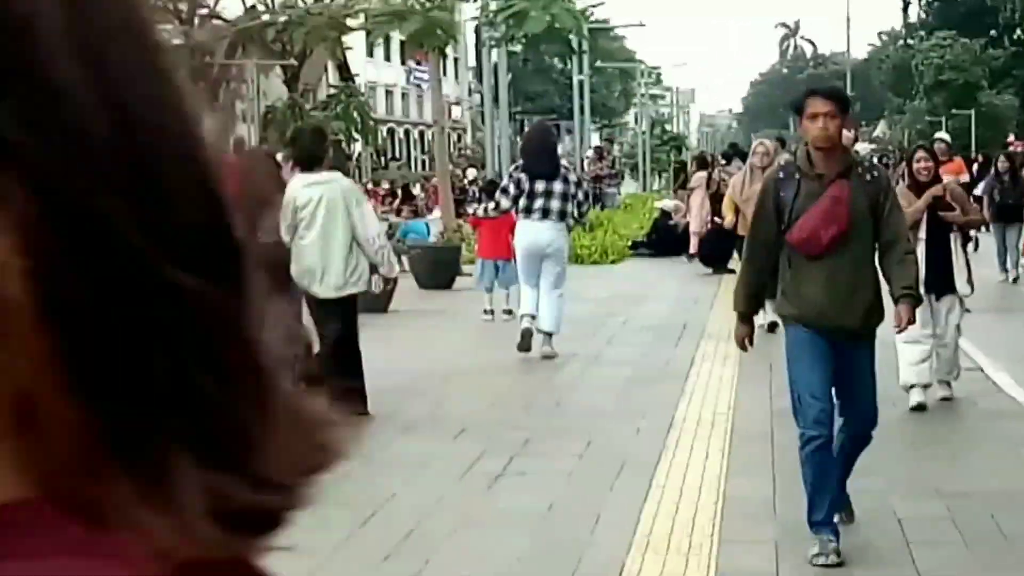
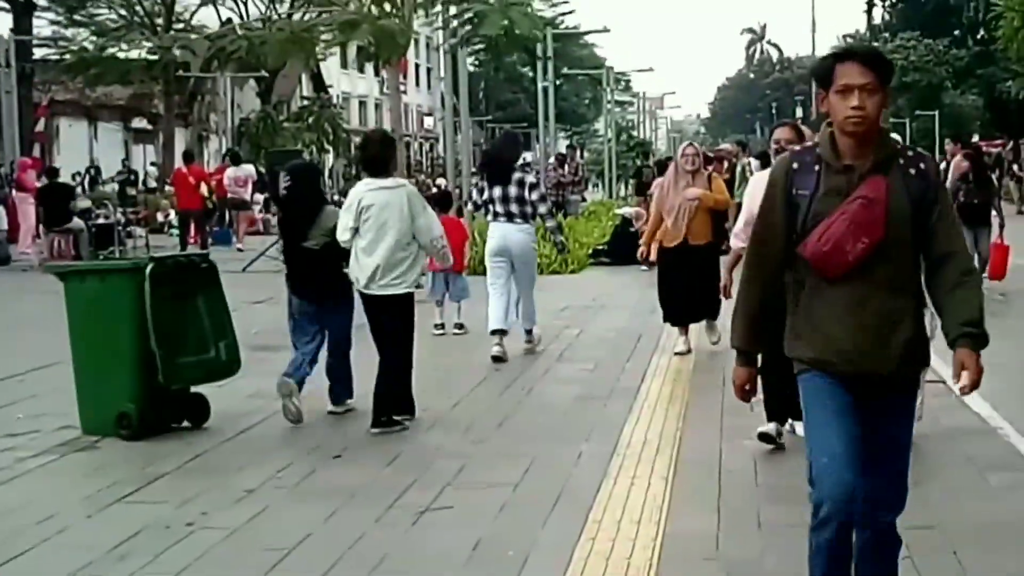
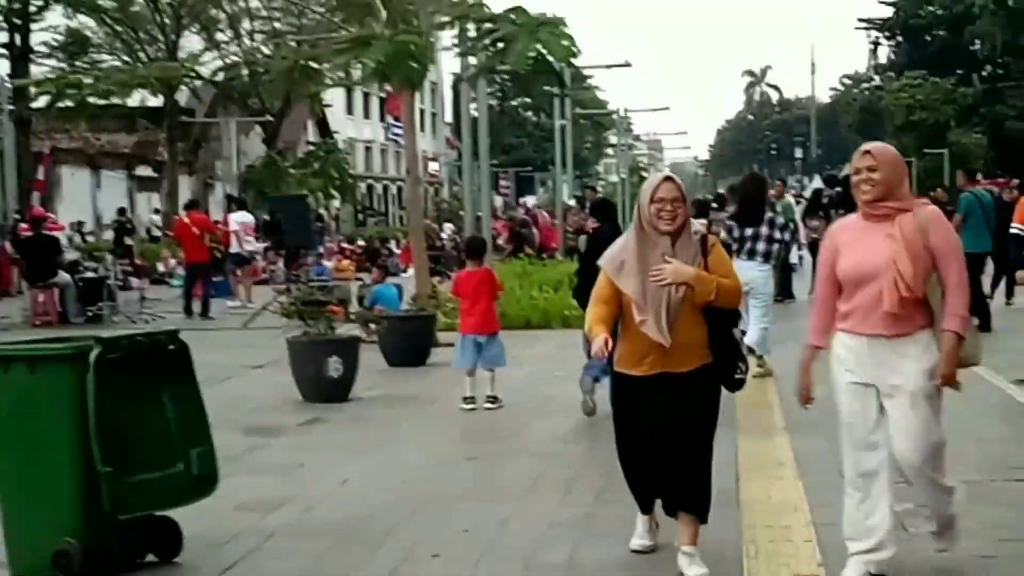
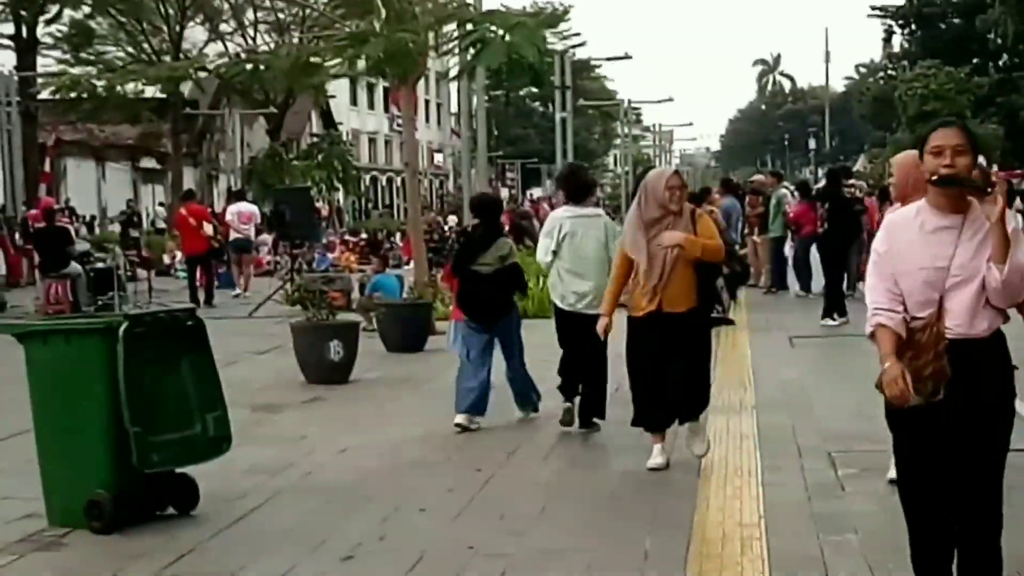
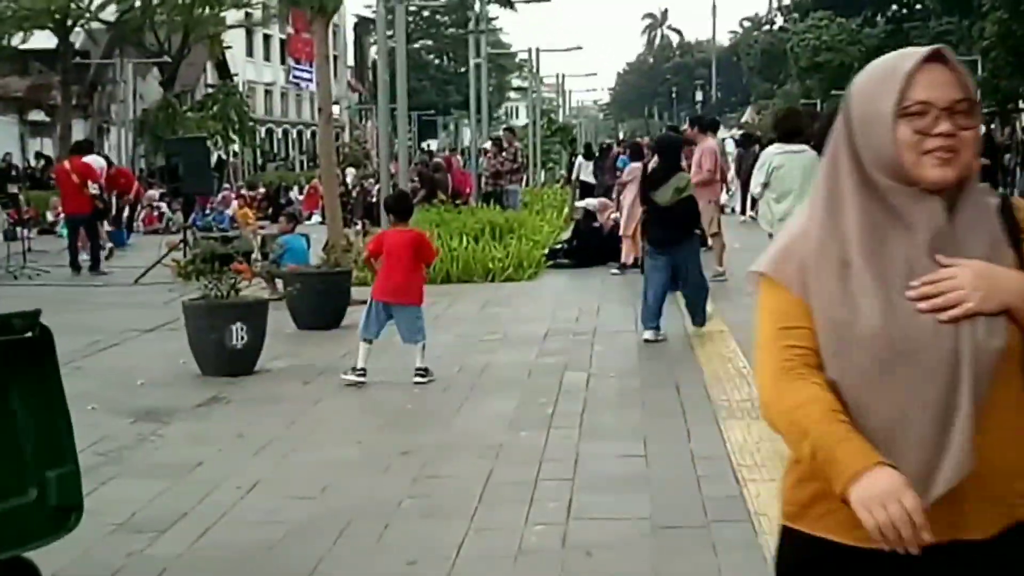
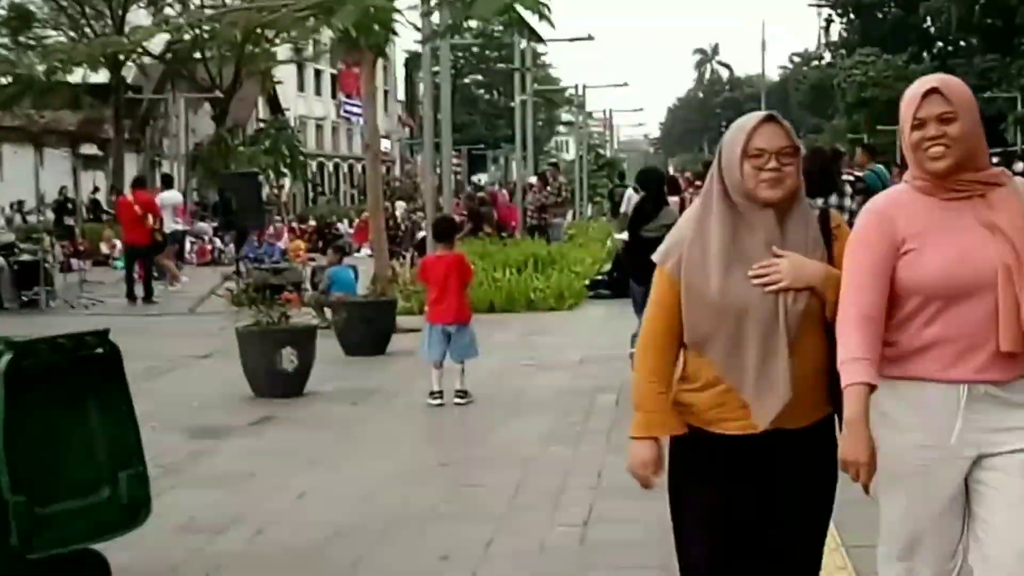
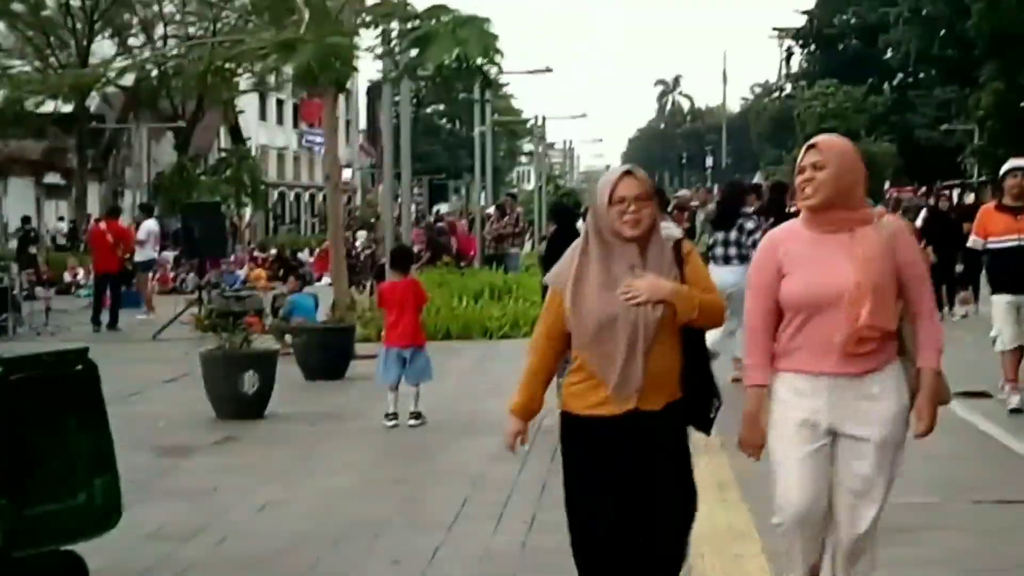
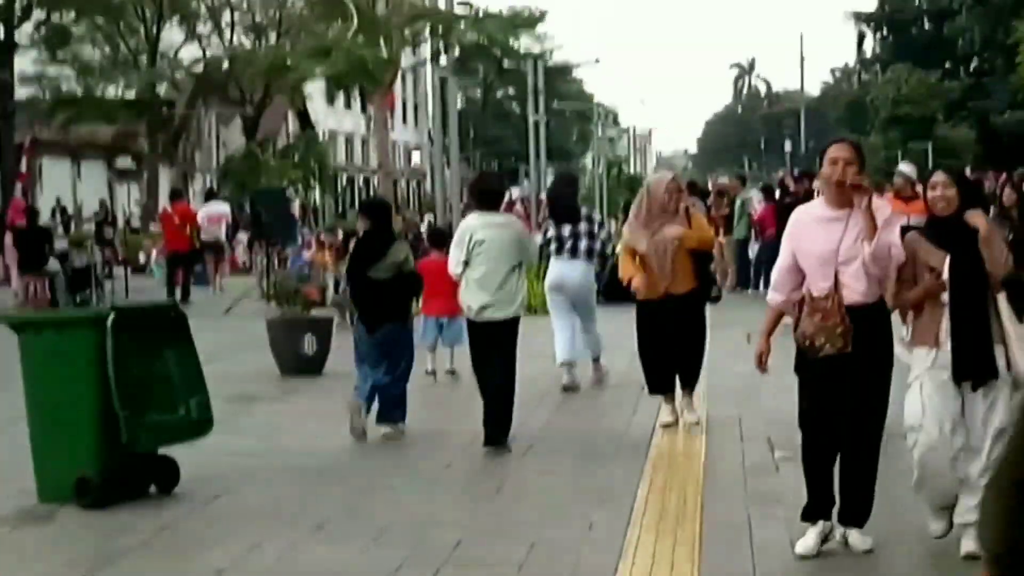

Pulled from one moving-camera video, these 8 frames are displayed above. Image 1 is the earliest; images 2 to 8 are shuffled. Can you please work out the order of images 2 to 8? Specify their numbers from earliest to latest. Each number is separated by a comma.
2, 8, 4, 3, 7, 6, 5
